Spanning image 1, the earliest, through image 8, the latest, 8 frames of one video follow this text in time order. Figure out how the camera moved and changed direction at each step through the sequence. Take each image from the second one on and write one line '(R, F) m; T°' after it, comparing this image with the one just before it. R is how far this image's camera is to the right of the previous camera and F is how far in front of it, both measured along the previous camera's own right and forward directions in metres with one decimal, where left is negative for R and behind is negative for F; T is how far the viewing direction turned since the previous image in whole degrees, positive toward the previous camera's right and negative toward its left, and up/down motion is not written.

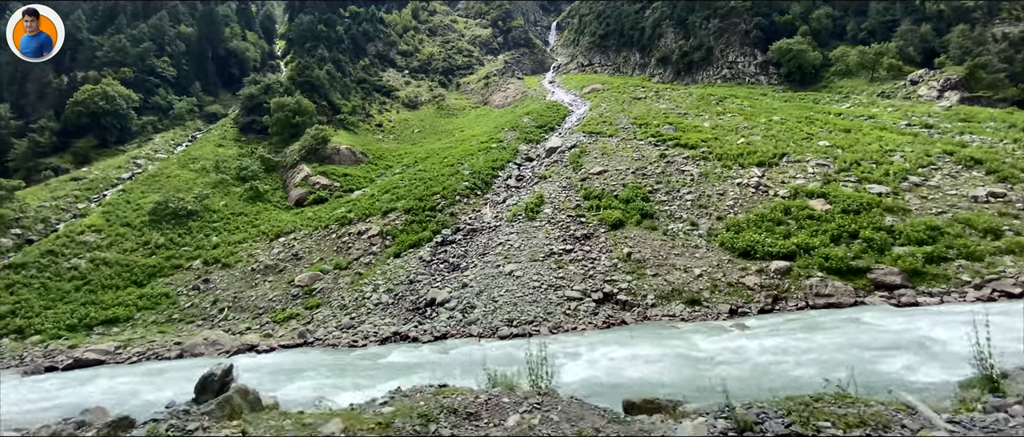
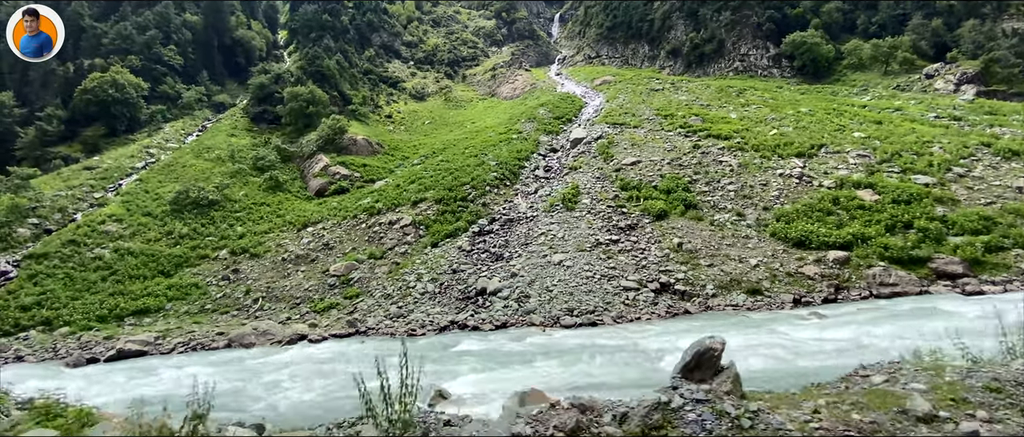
(-1.9, +0.2) m; +1°
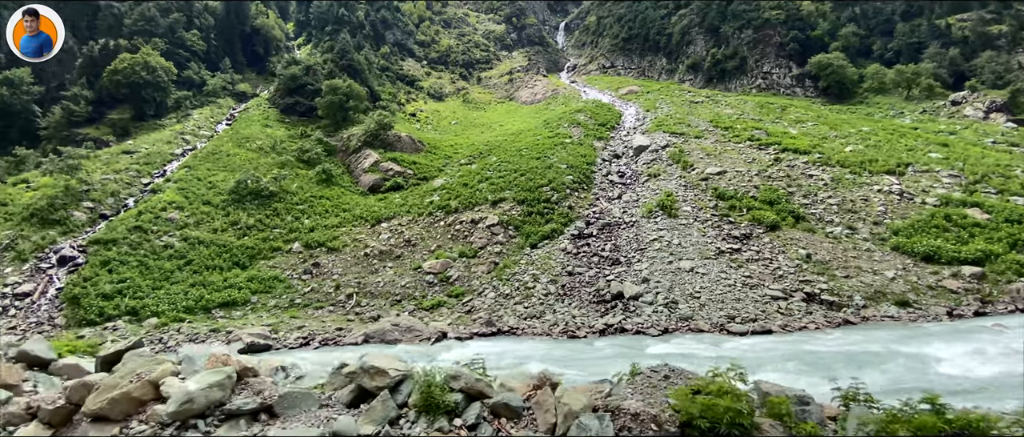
(-5.4, +0.3) m; +3°
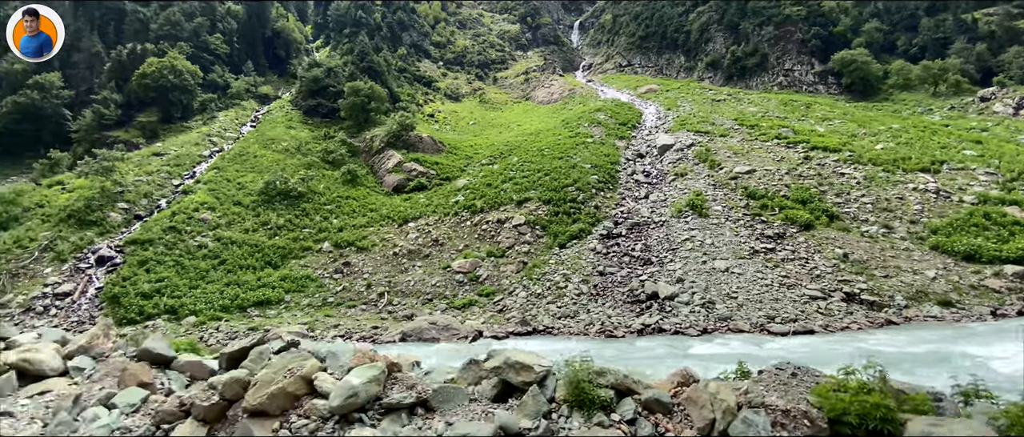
(-0.7, -0.1) m; -1°
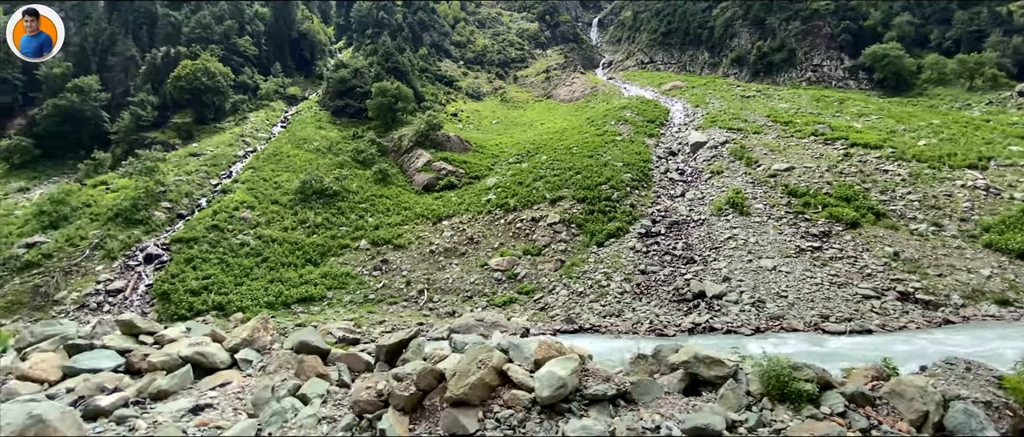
(-1.0, -0.1) m; -2°
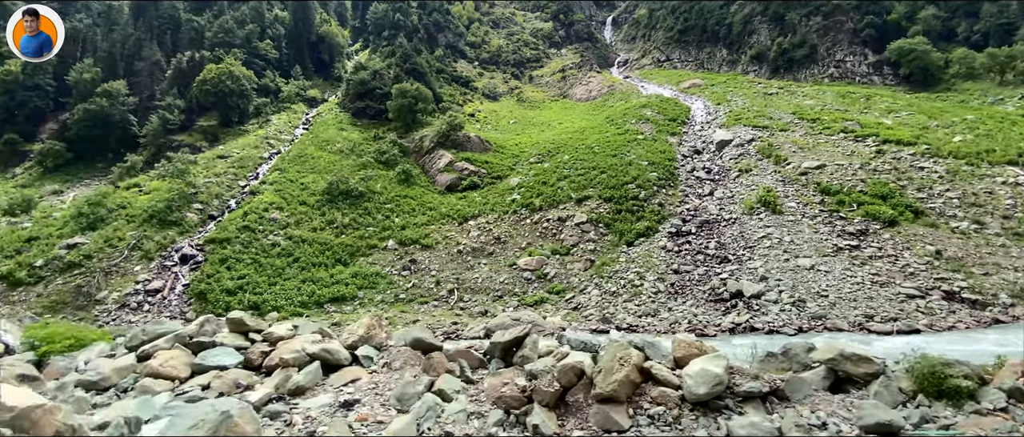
(-0.8, 0.0) m; -1°
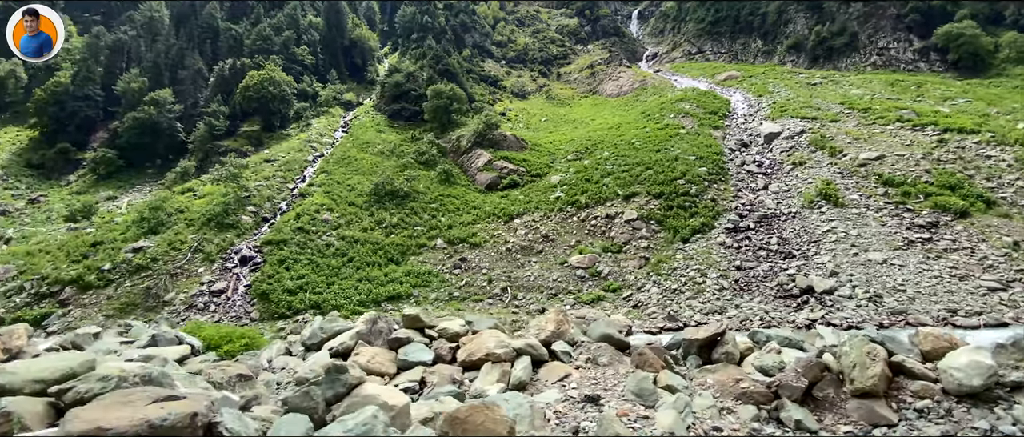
(-1.3, 0.0) m; -3°
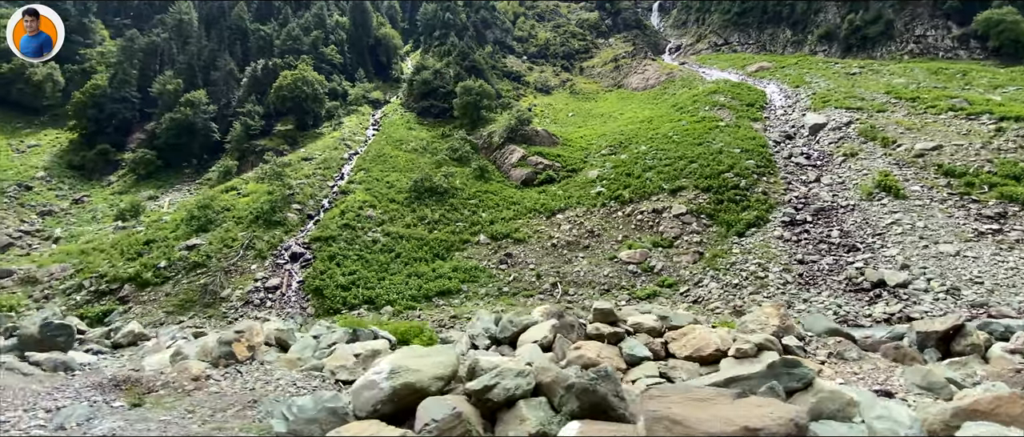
(-1.6, 0.0) m; -2°
